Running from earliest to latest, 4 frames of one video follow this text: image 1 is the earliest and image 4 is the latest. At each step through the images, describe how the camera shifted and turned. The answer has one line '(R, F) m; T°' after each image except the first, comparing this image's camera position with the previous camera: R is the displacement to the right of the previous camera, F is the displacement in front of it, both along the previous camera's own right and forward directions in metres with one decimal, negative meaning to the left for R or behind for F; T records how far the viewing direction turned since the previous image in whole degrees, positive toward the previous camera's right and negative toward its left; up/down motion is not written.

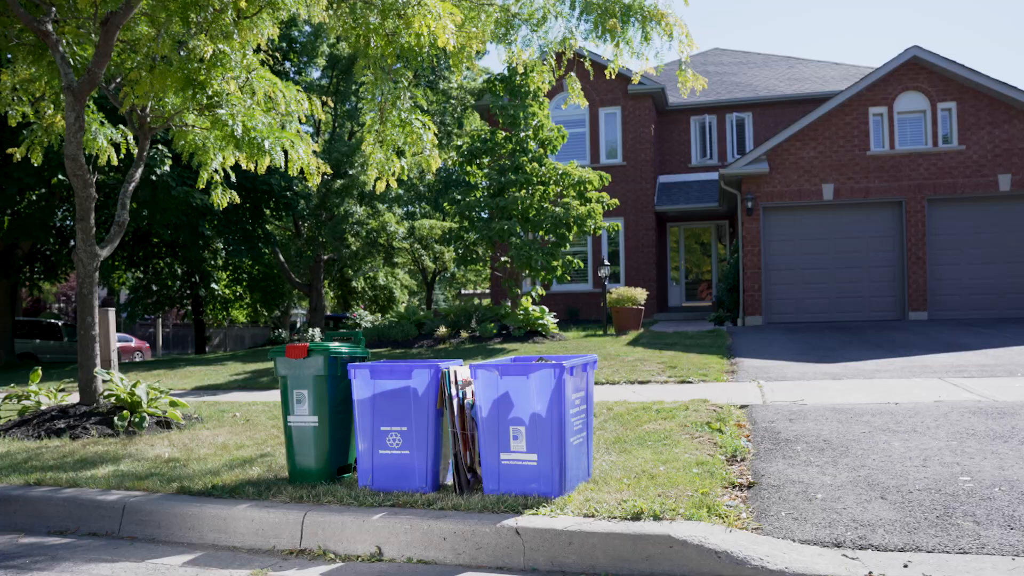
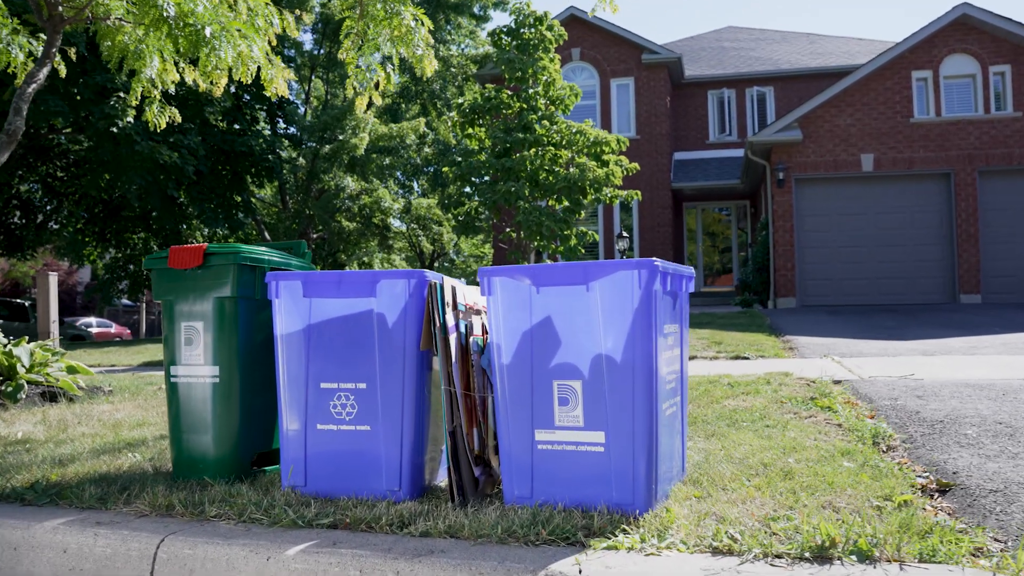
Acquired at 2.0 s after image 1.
(-0.2, +2.5) m; 0°
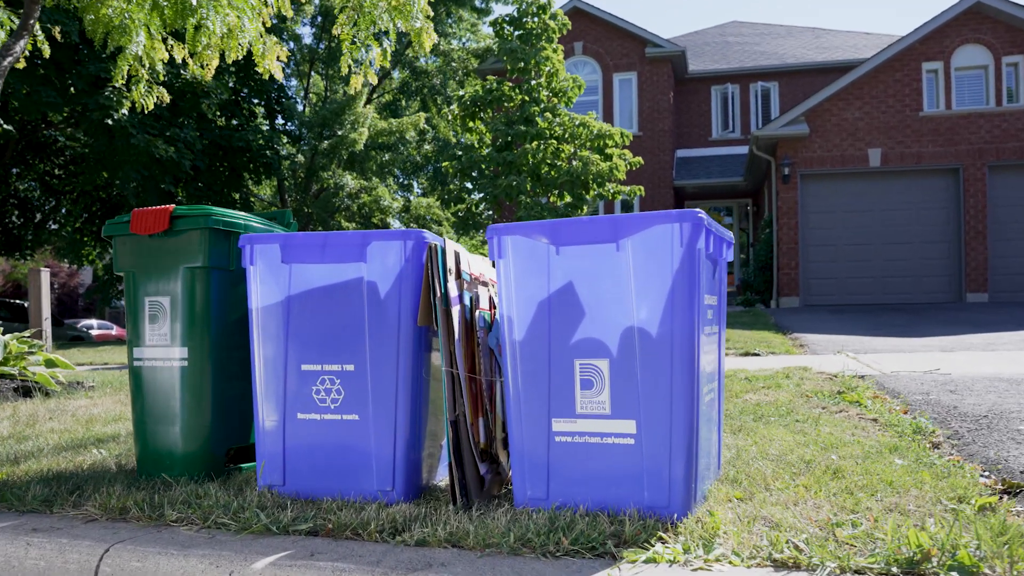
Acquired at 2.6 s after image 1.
(0.0, +0.4) m; 0°
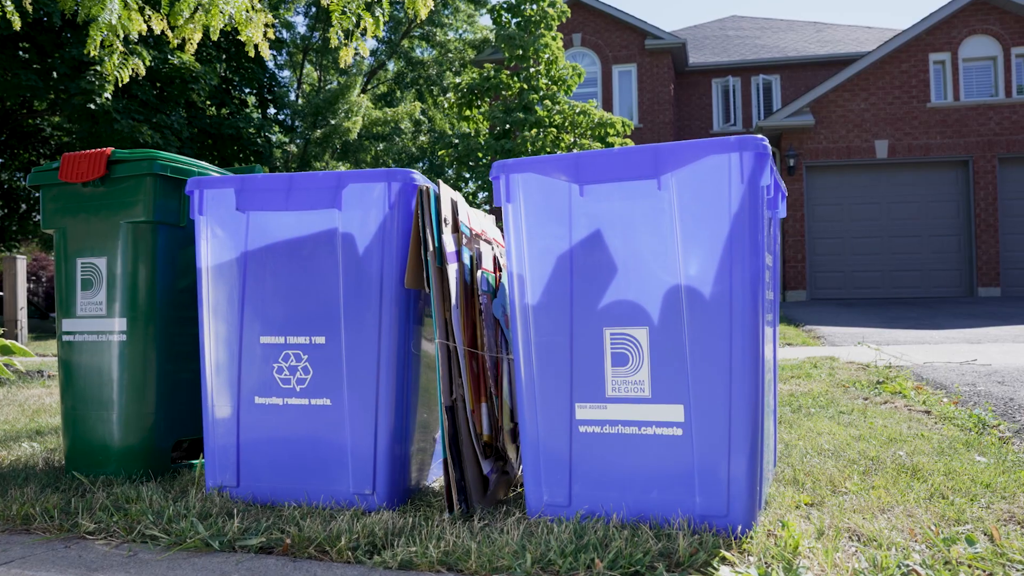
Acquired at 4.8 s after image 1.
(0.0, +0.6) m; 0°
